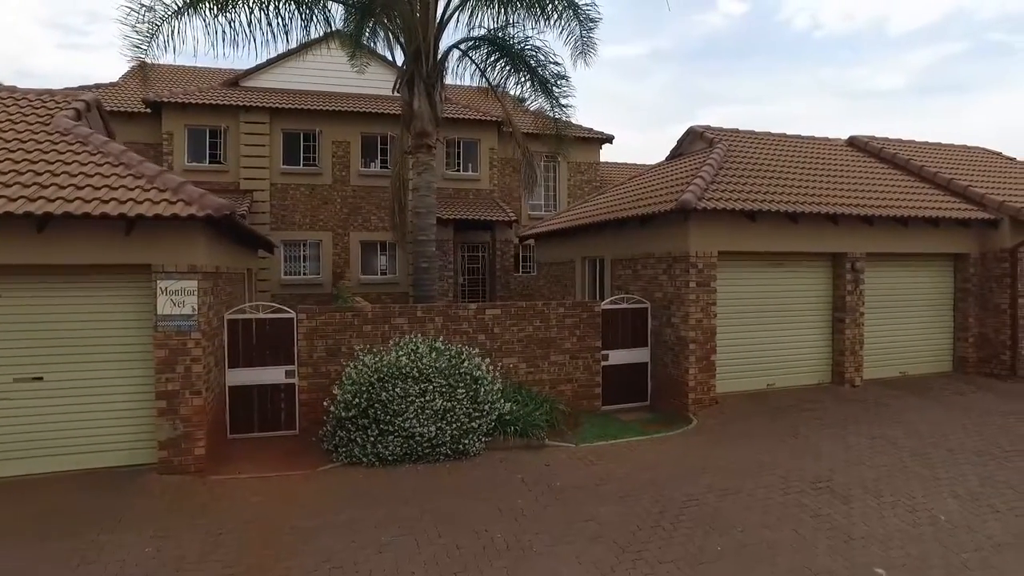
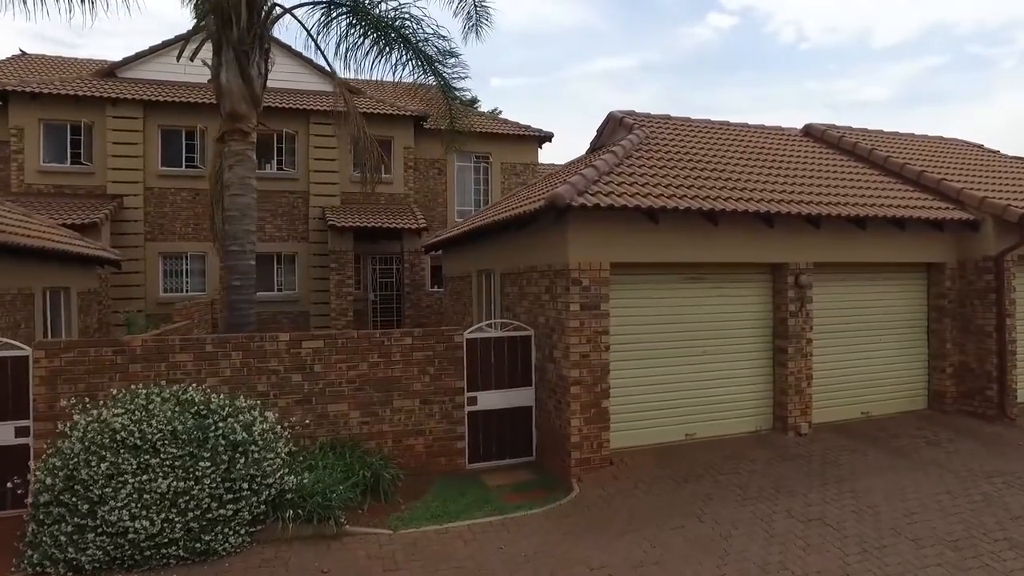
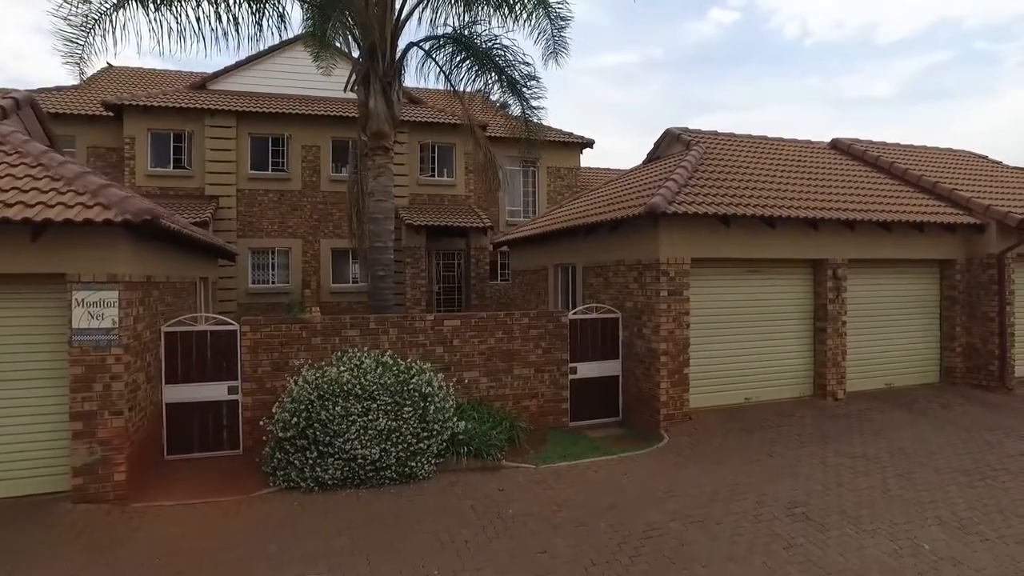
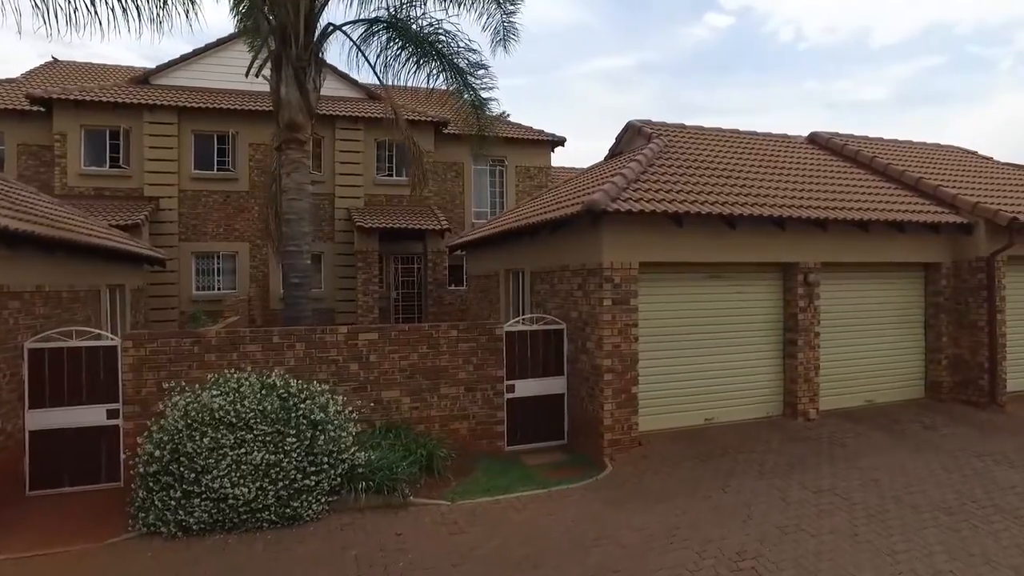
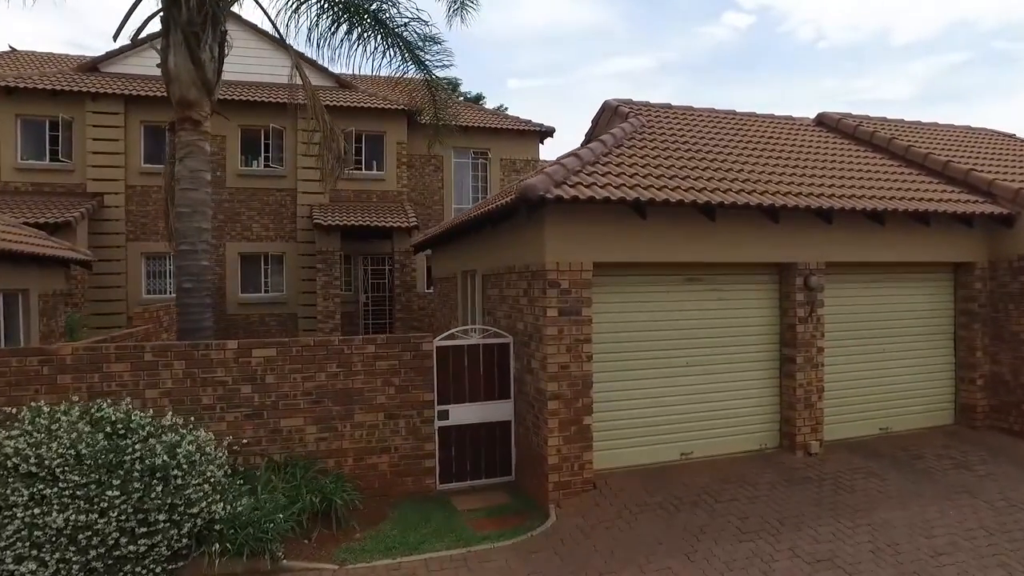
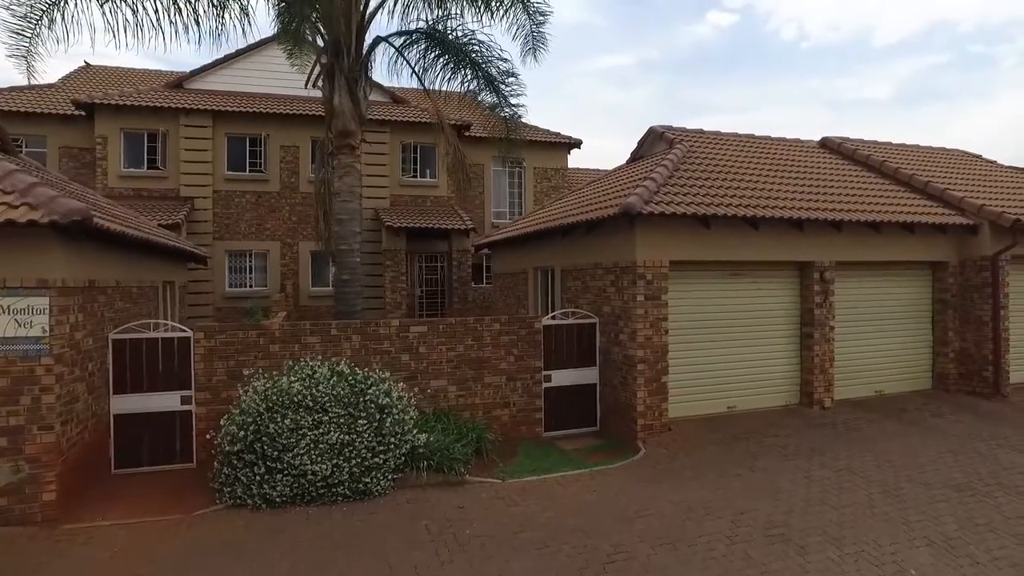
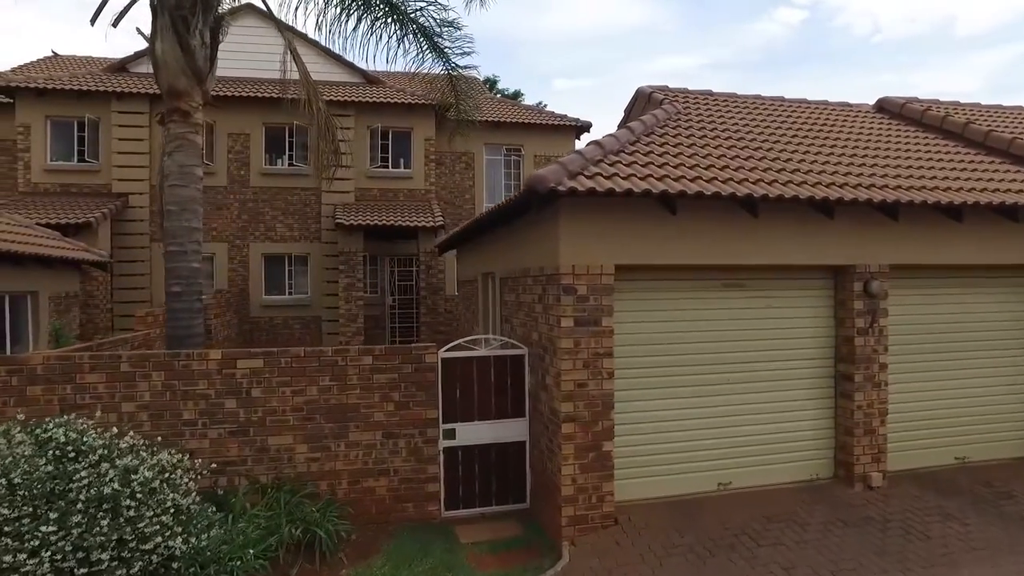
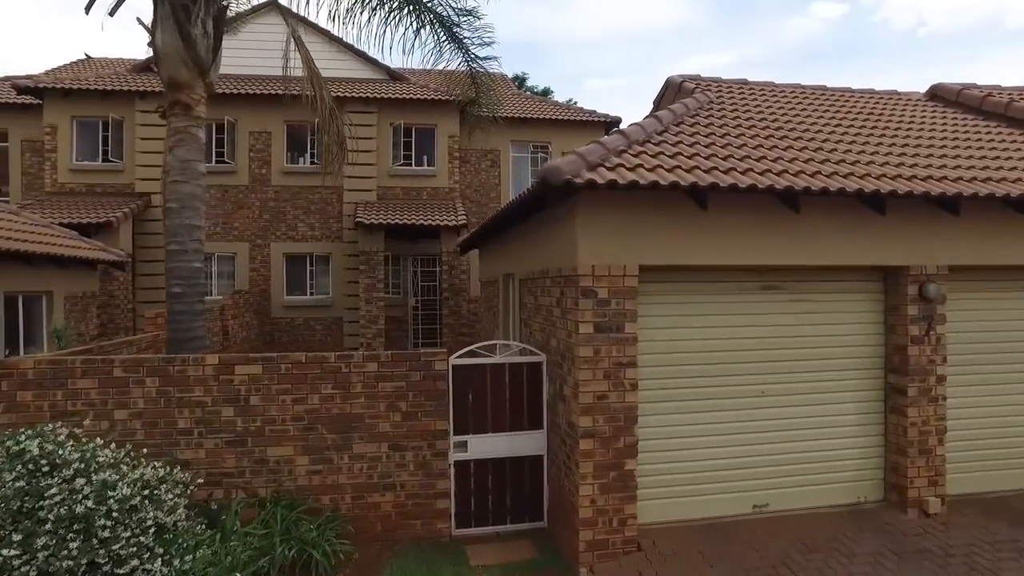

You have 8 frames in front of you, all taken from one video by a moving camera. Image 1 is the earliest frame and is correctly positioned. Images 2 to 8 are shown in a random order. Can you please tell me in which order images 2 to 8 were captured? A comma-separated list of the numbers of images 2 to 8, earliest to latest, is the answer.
3, 6, 4, 2, 5, 7, 8
